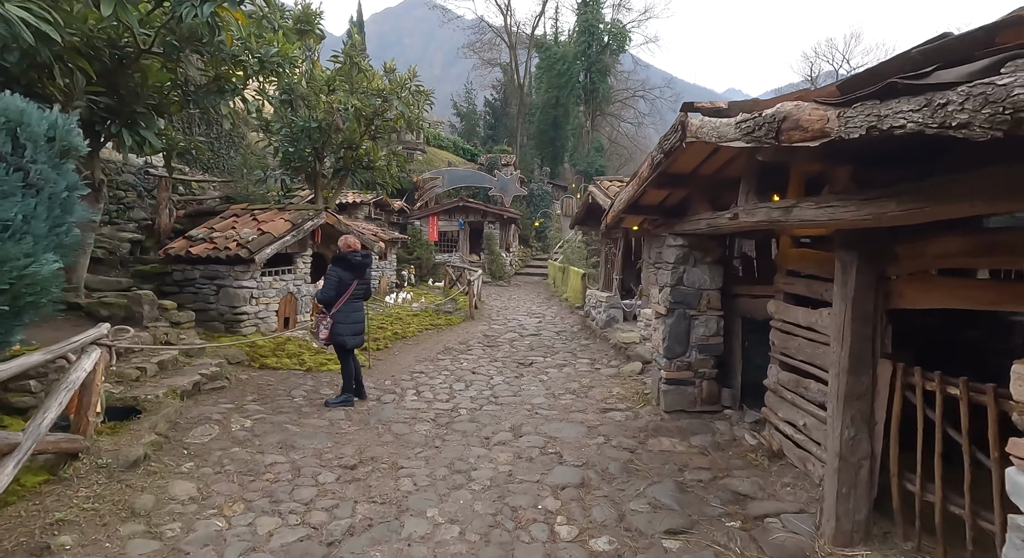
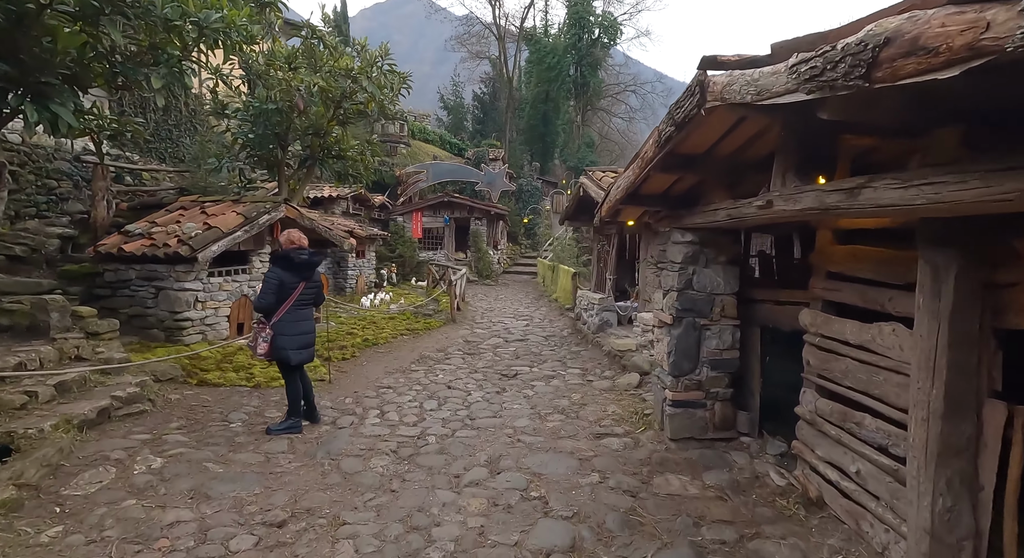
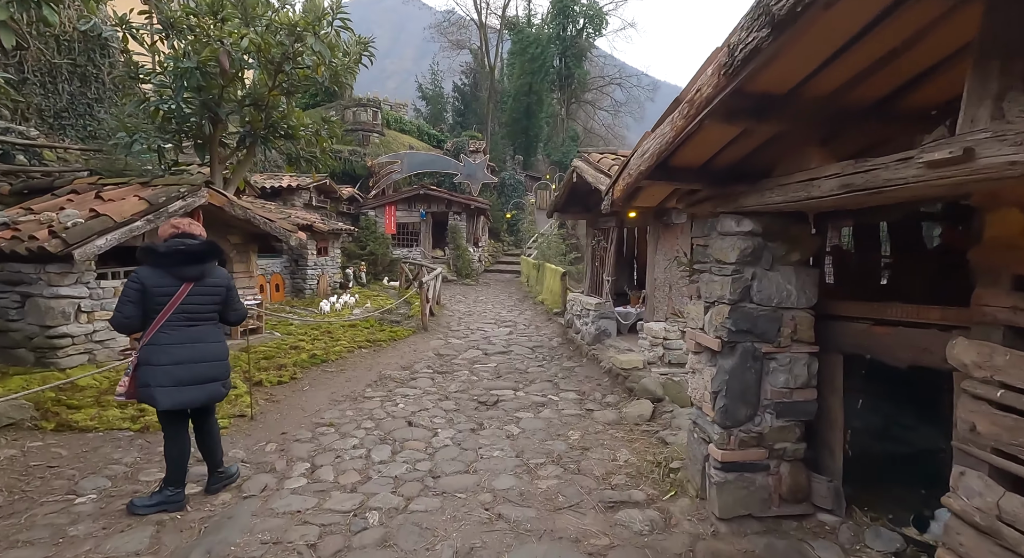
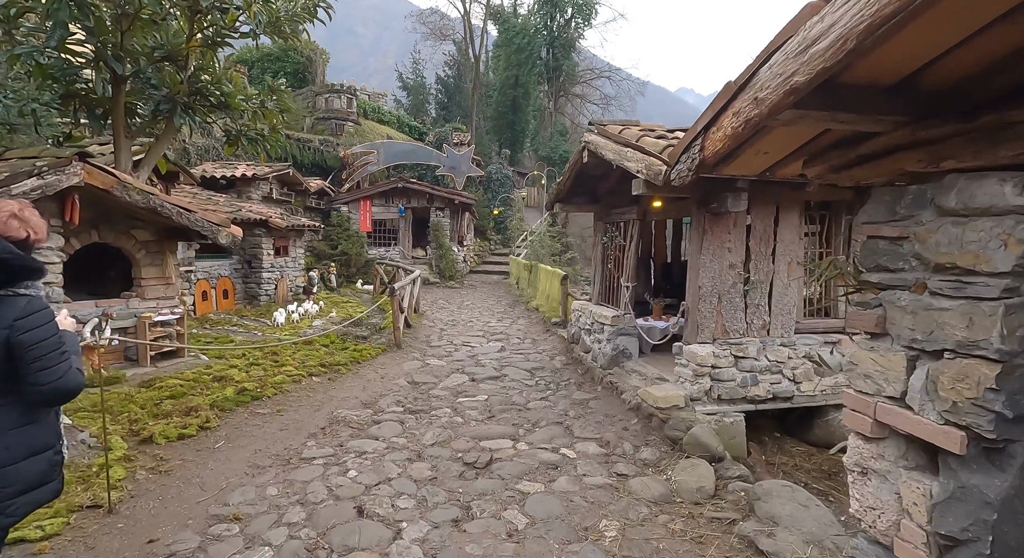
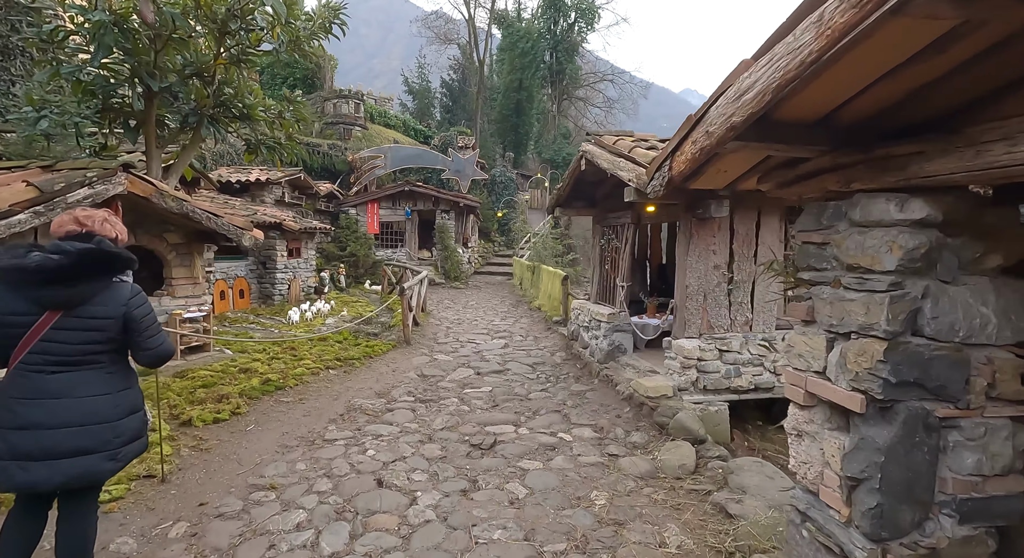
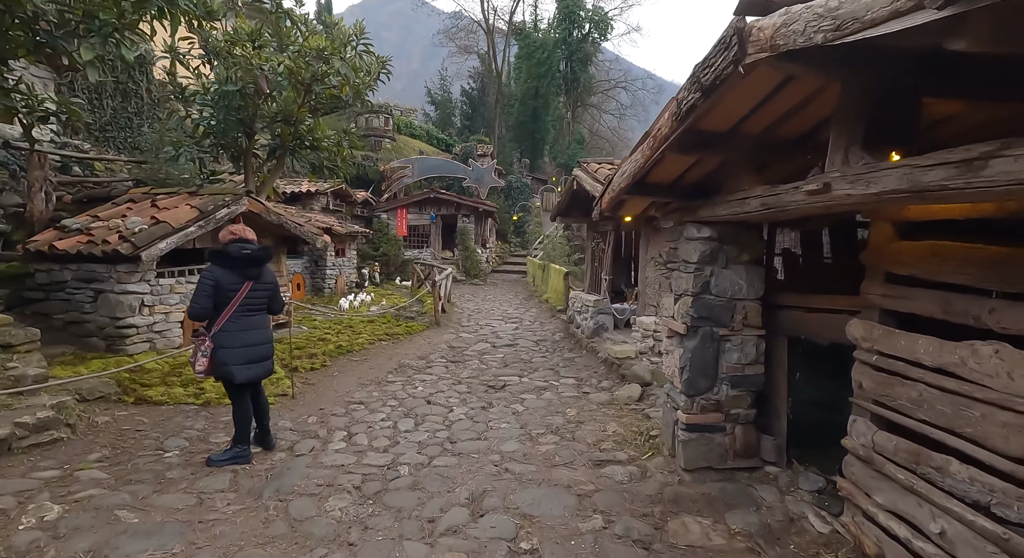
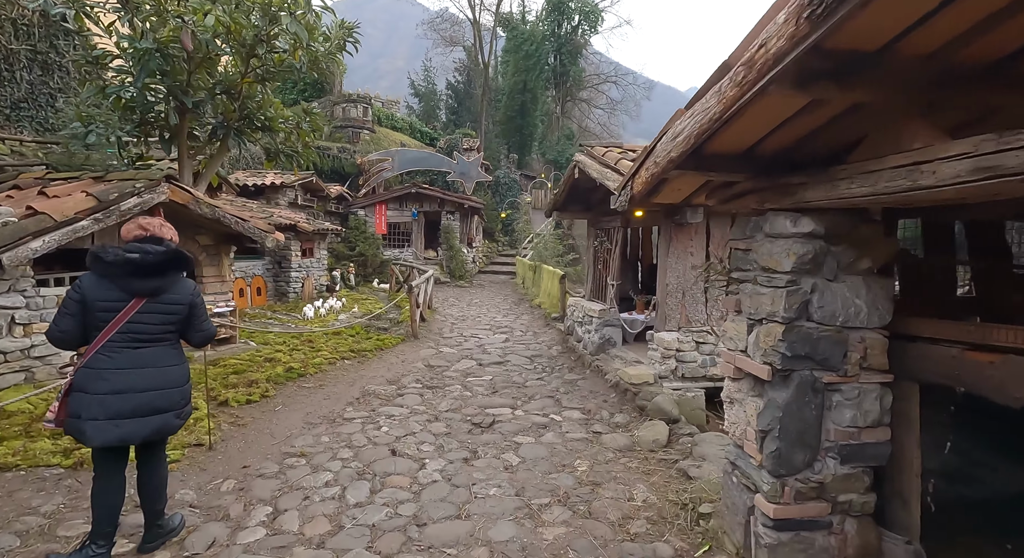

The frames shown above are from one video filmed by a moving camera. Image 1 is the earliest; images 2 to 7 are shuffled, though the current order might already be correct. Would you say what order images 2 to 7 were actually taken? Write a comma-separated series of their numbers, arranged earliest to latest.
2, 6, 3, 7, 5, 4
